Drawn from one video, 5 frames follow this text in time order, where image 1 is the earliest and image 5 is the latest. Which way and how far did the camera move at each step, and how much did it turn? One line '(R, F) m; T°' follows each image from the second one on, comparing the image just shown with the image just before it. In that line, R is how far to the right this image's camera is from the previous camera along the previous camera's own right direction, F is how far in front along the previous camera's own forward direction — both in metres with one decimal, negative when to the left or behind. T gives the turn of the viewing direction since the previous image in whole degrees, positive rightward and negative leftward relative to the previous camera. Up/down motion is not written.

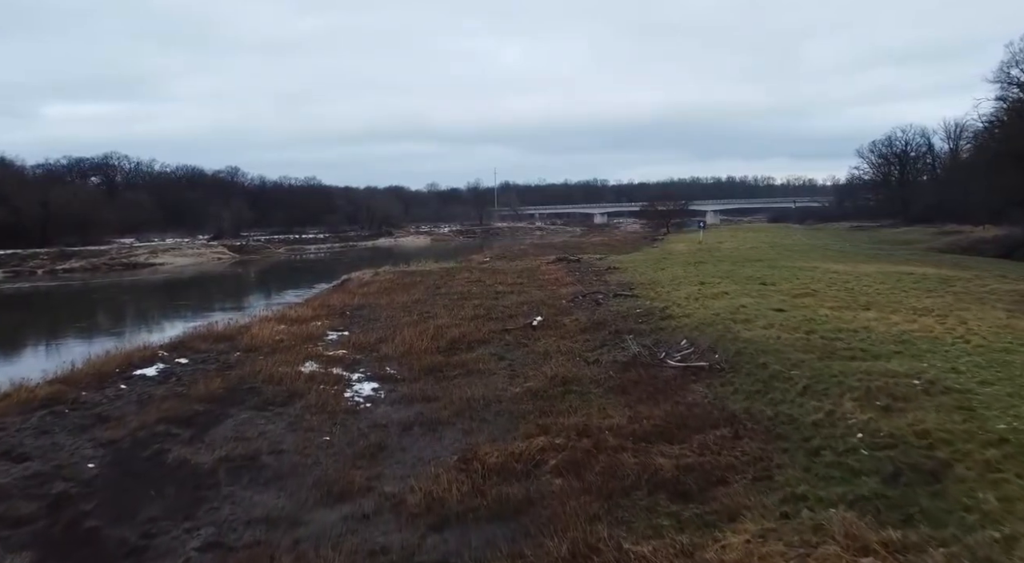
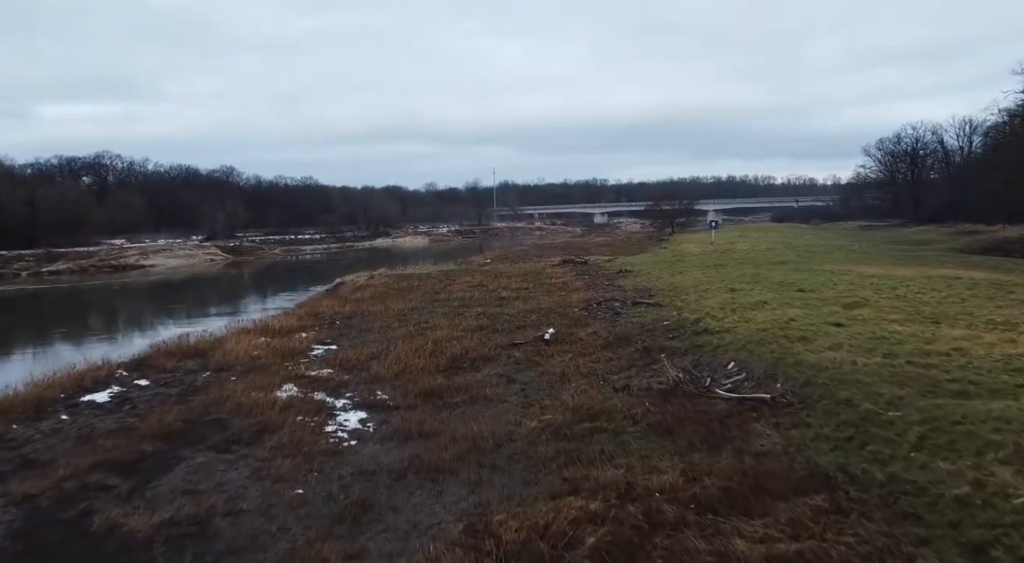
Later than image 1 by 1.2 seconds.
(-0.2, +1.8) m; 0°
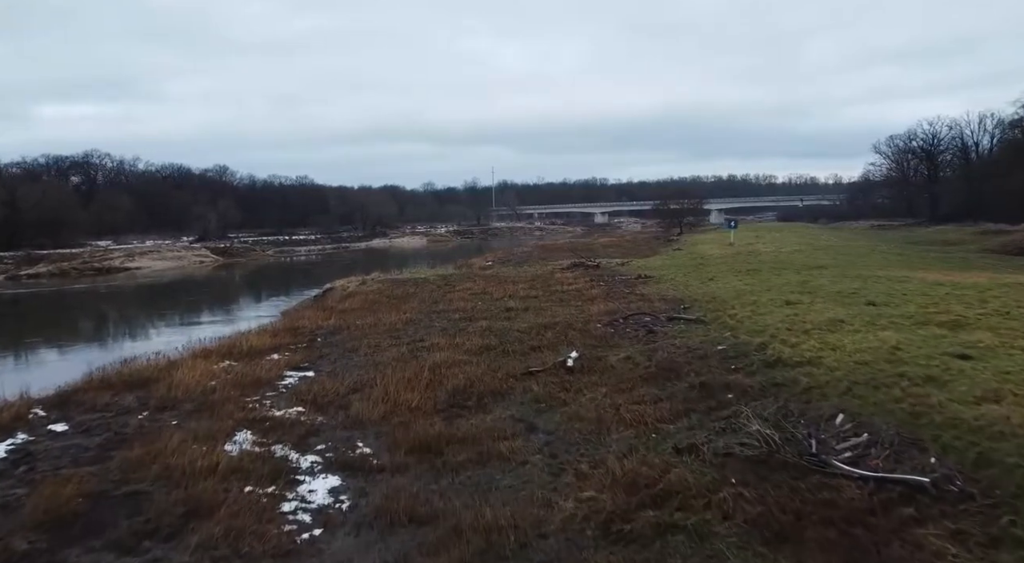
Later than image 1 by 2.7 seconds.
(-0.3, +2.5) m; 0°
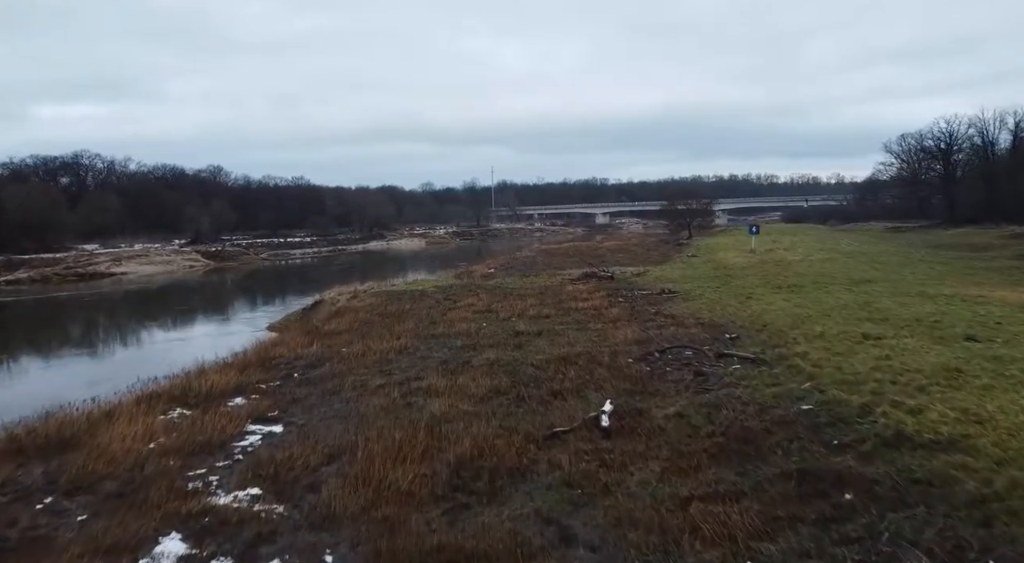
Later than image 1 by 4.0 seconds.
(-0.2, +2.4) m; 0°
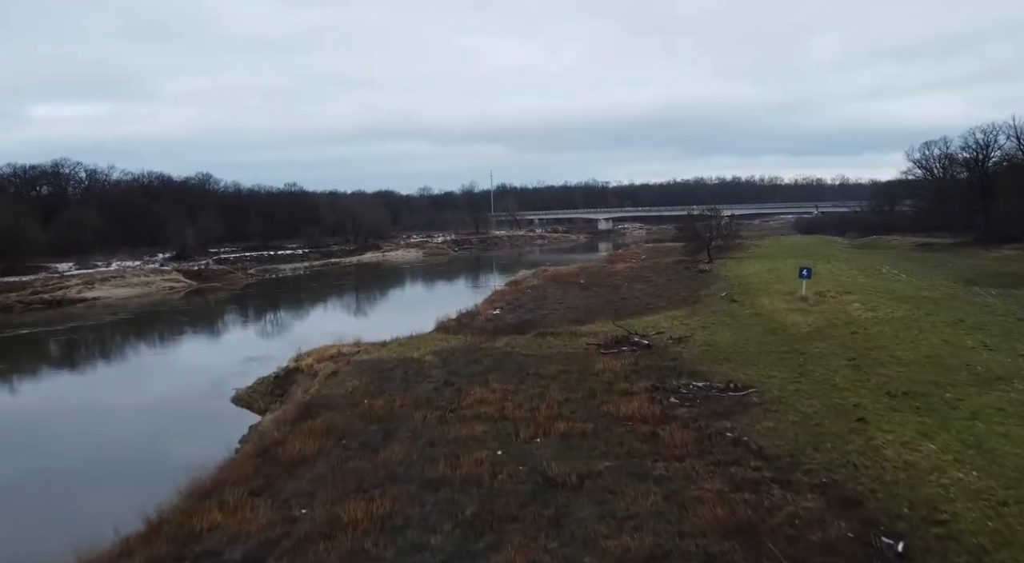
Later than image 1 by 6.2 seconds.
(-0.5, +4.5) m; 0°
